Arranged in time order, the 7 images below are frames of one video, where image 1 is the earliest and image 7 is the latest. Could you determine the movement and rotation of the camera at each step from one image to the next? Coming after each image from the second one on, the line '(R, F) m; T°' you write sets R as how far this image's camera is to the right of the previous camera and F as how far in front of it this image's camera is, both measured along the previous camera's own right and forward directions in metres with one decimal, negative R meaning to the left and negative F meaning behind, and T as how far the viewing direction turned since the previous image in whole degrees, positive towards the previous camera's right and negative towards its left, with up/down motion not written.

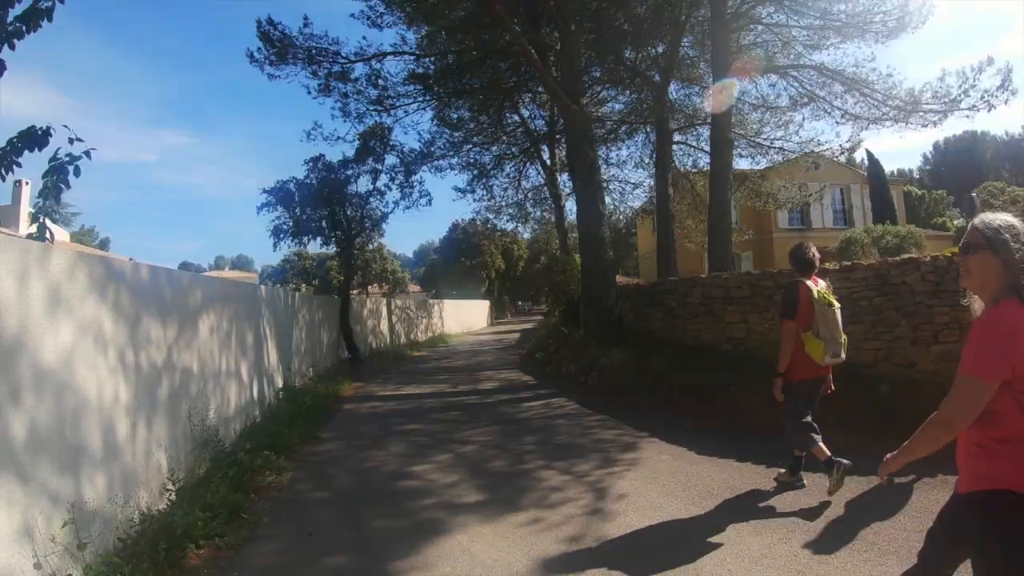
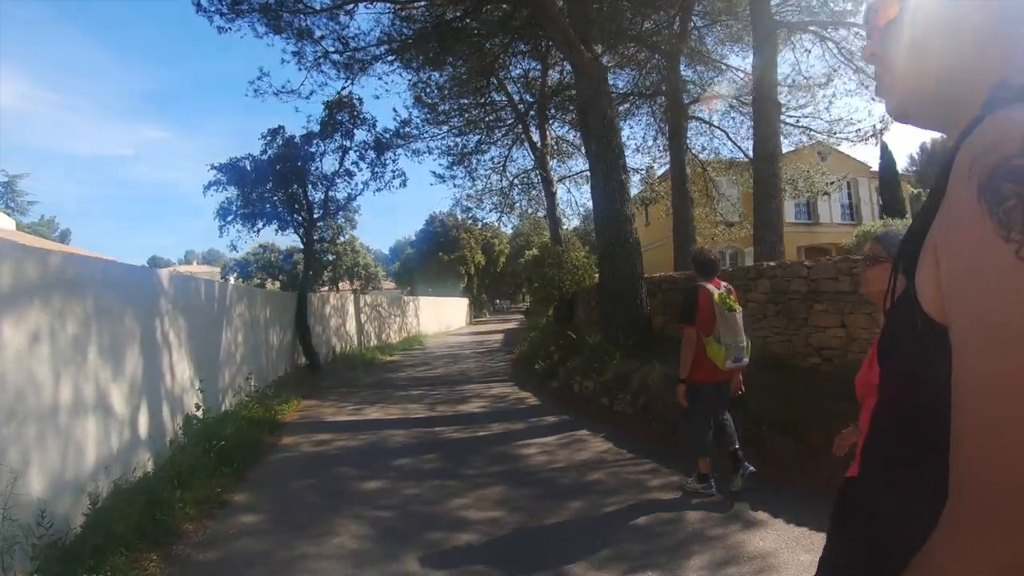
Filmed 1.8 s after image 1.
(-0.3, +2.9) m; +2°
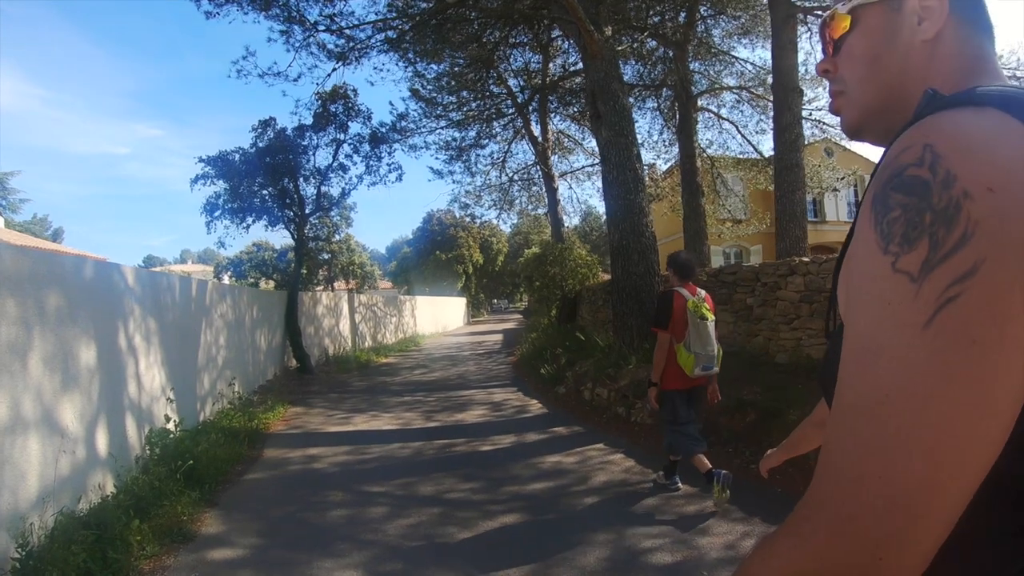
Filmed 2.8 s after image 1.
(-0.1, +0.8) m; 0°
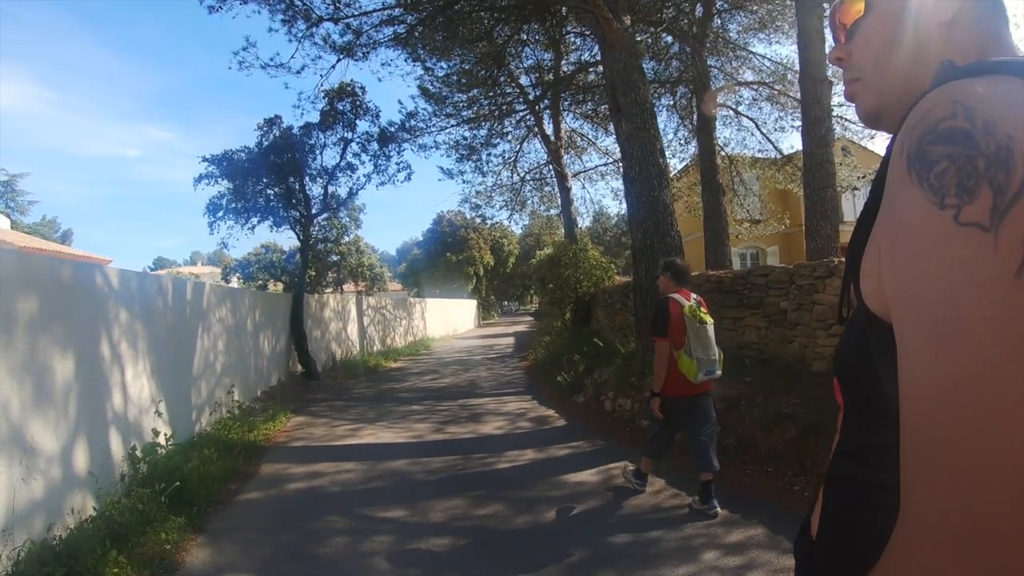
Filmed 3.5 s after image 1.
(-0.1, +0.6) m; -1°
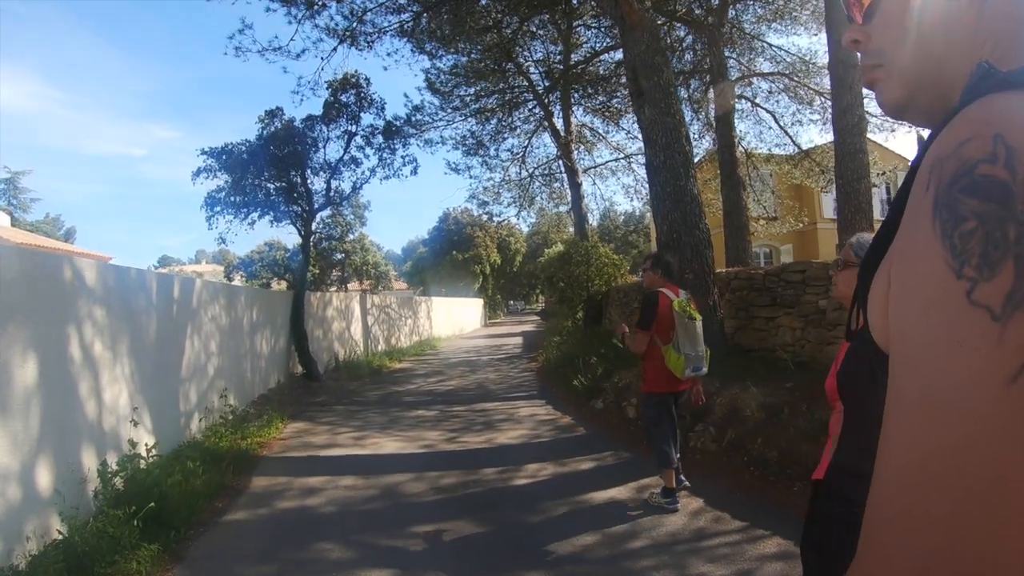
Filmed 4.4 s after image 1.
(-0.1, +0.6) m; 0°
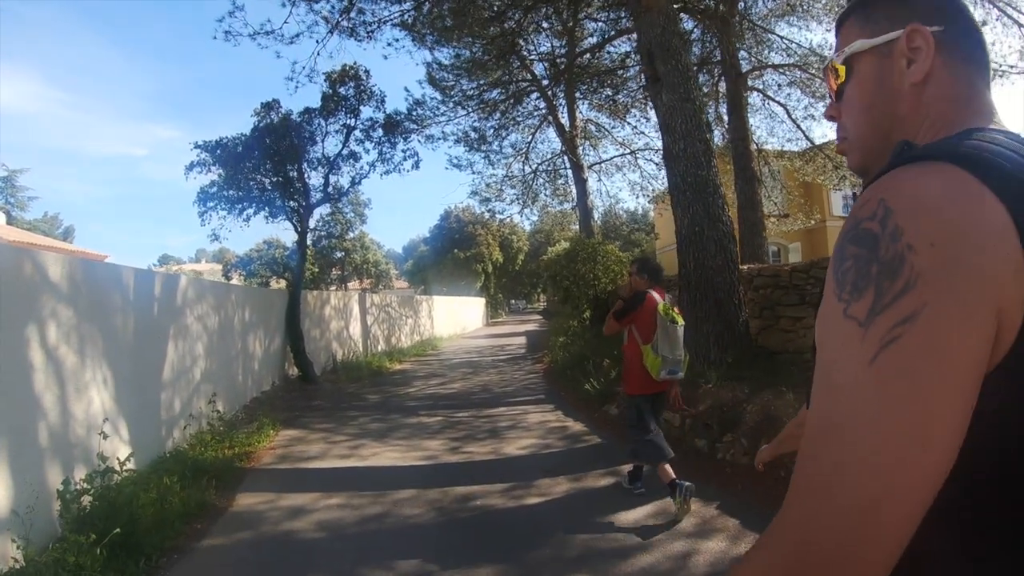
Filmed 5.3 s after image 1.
(-0.1, +0.6) m; 0°
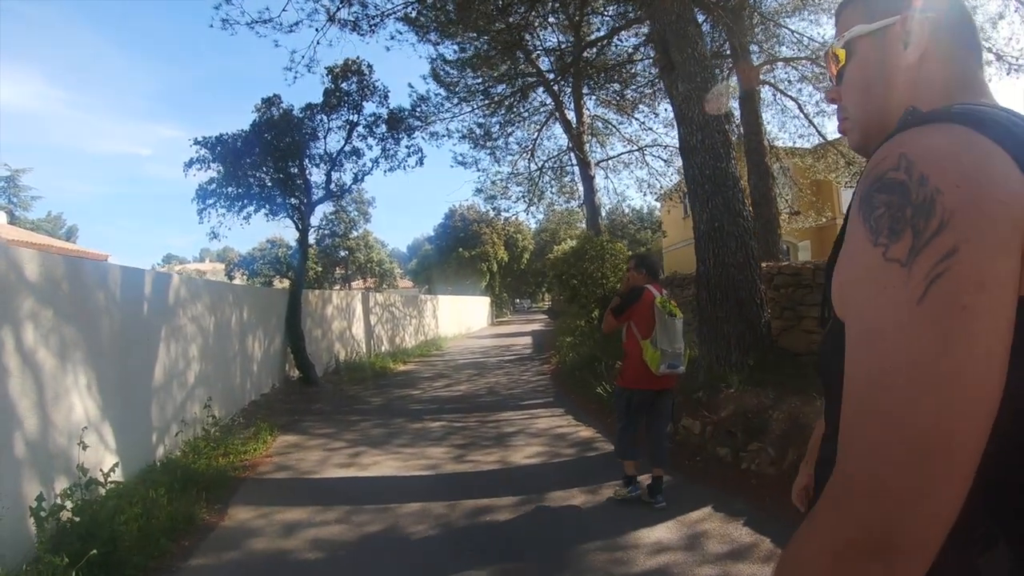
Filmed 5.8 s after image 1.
(0.0, +0.4) m; 0°
